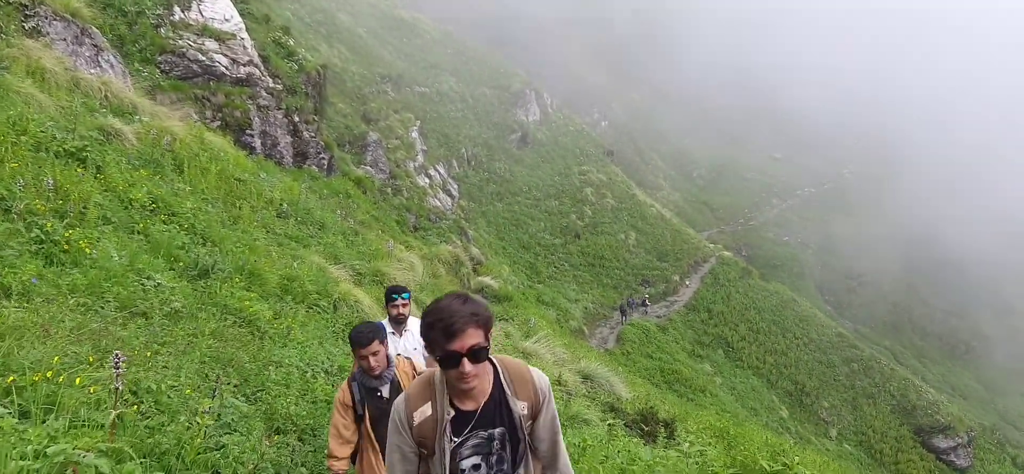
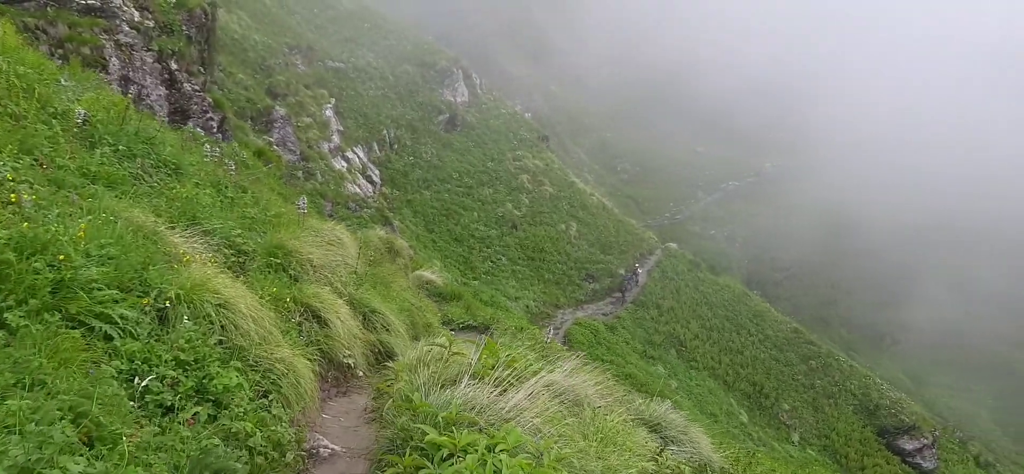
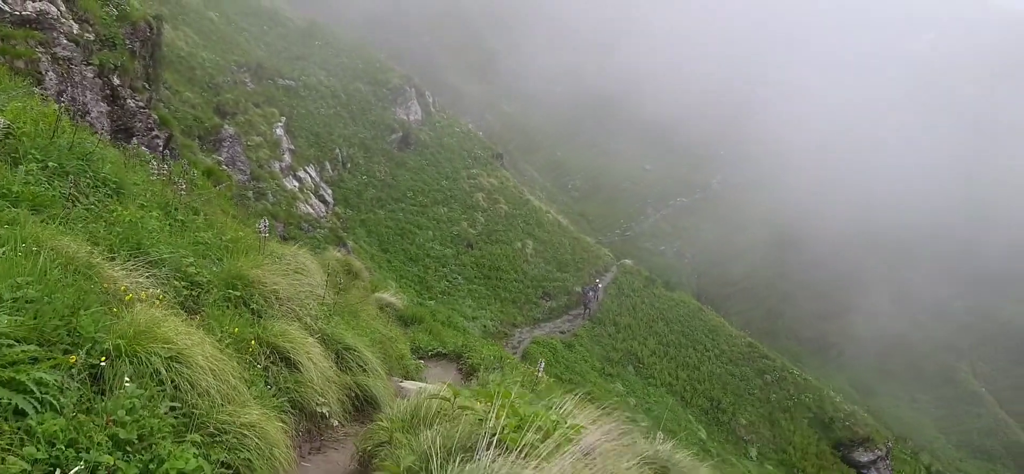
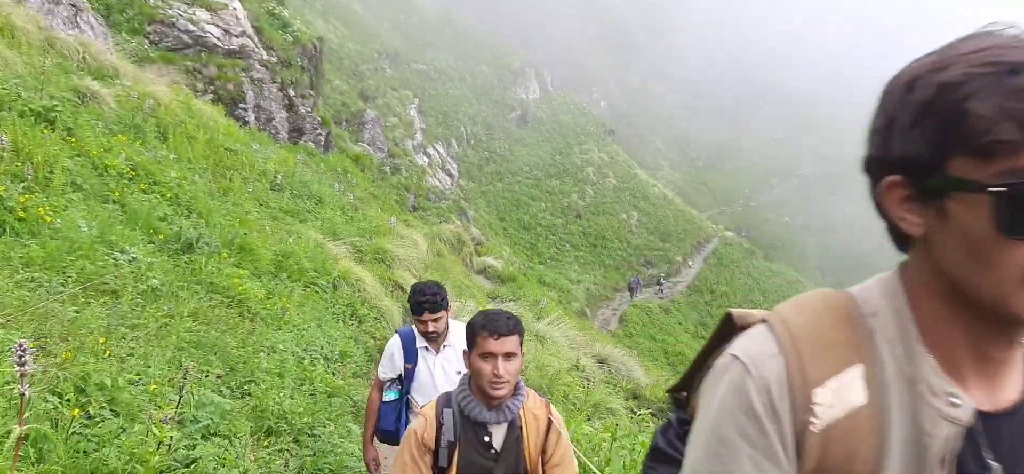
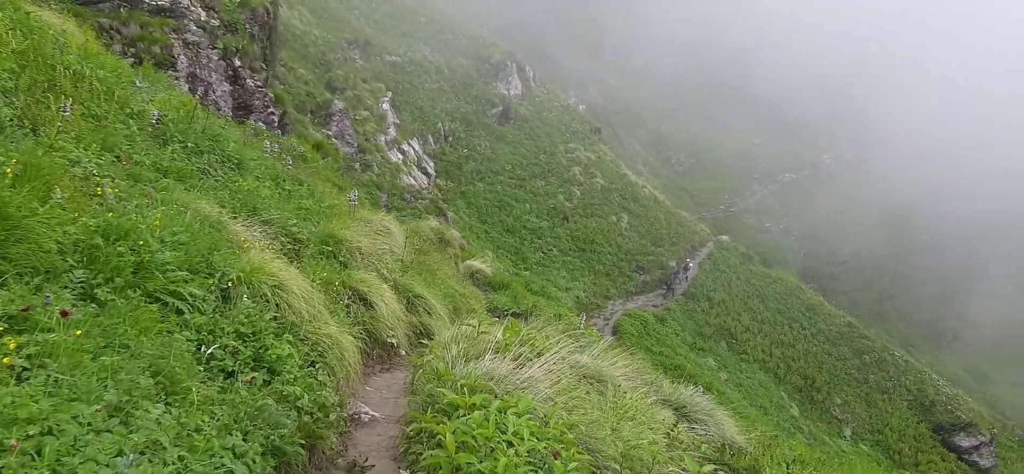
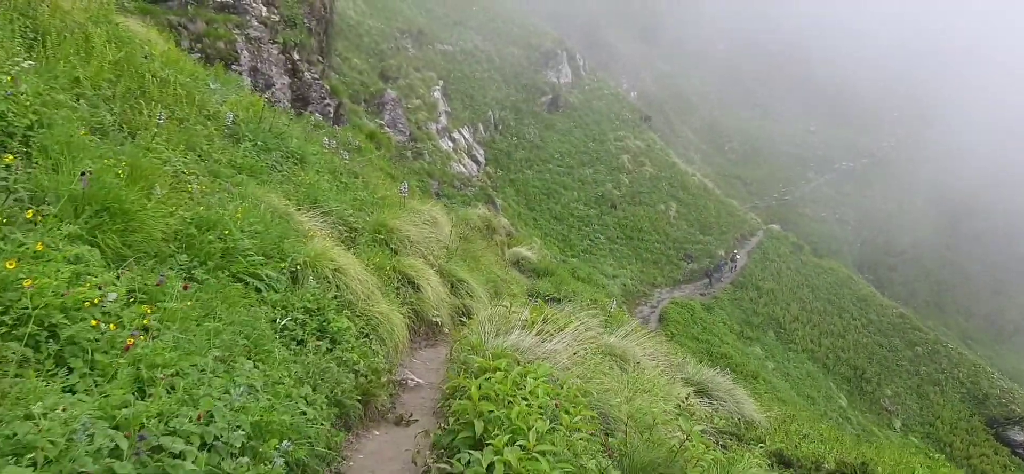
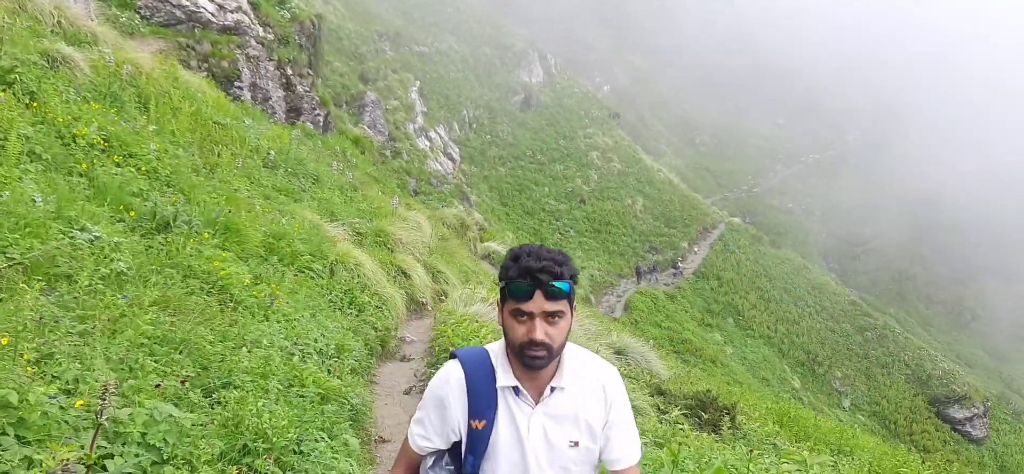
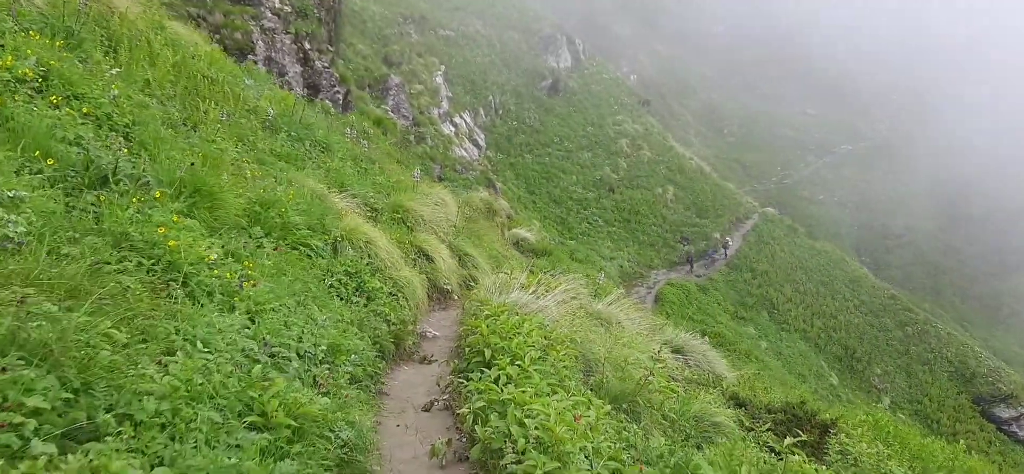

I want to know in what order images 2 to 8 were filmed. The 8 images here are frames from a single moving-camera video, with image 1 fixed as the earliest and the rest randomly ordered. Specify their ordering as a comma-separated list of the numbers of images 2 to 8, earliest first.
4, 7, 8, 6, 5, 2, 3
